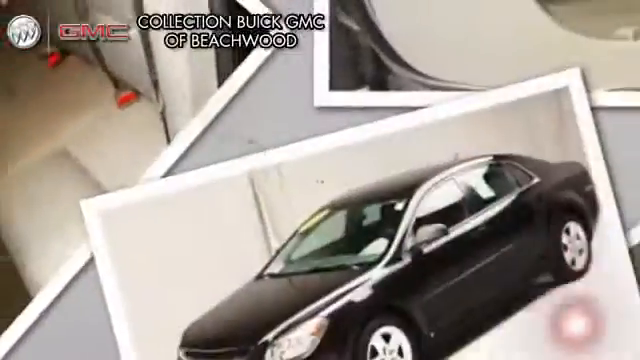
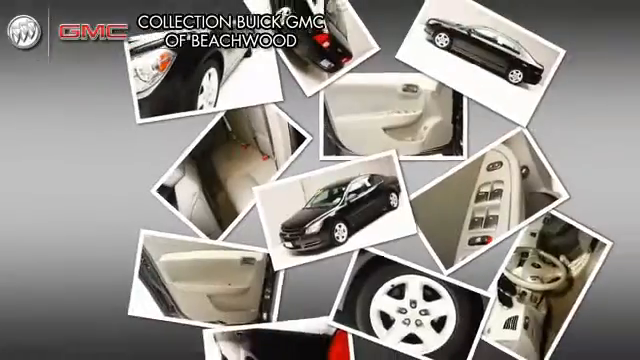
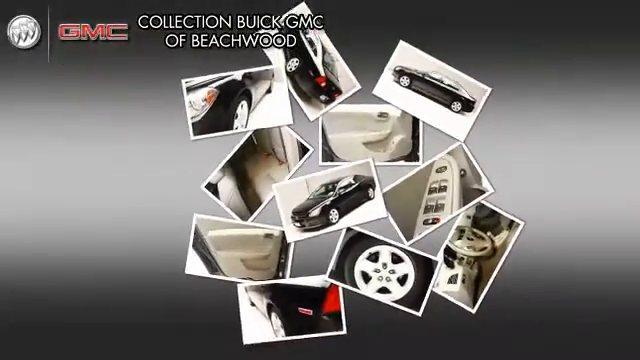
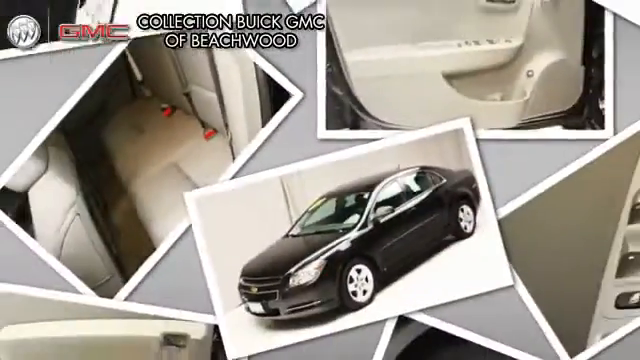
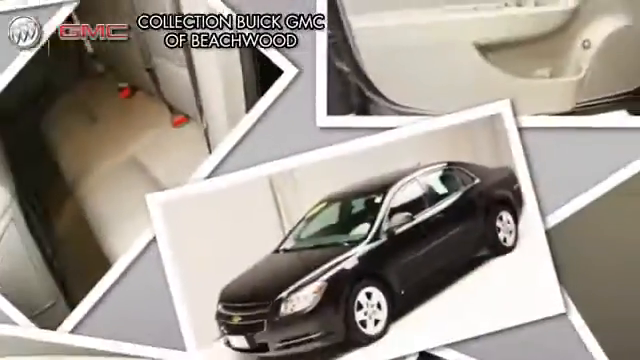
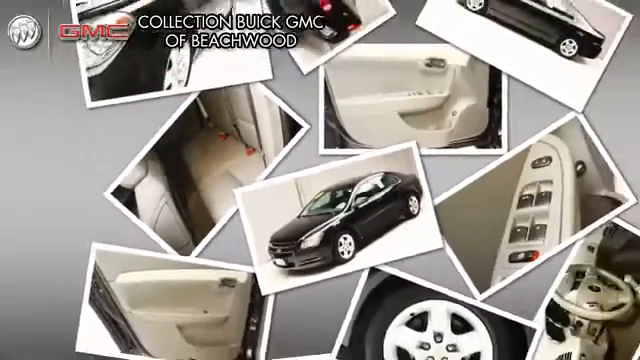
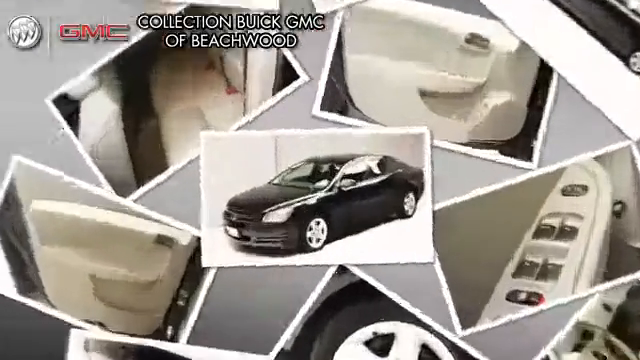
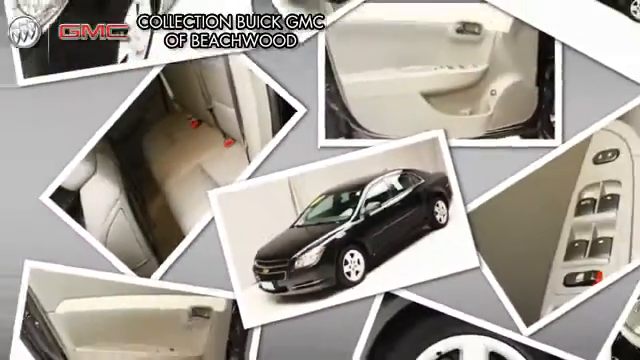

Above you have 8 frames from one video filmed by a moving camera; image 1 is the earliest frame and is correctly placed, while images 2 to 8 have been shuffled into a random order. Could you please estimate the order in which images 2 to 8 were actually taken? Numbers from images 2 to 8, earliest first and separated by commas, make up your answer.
5, 4, 8, 6, 2, 3, 7
